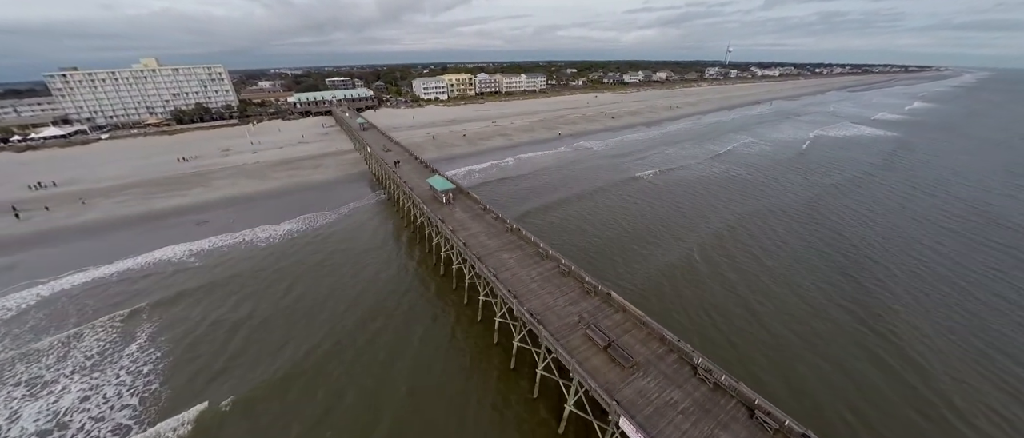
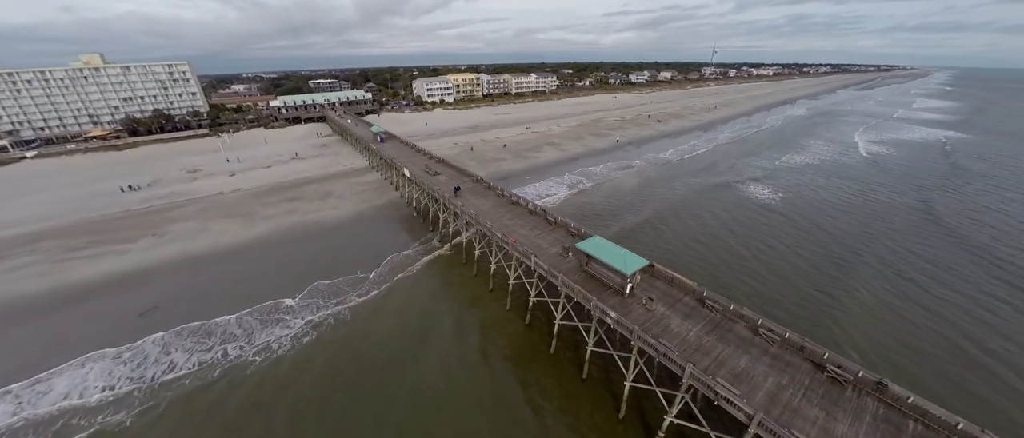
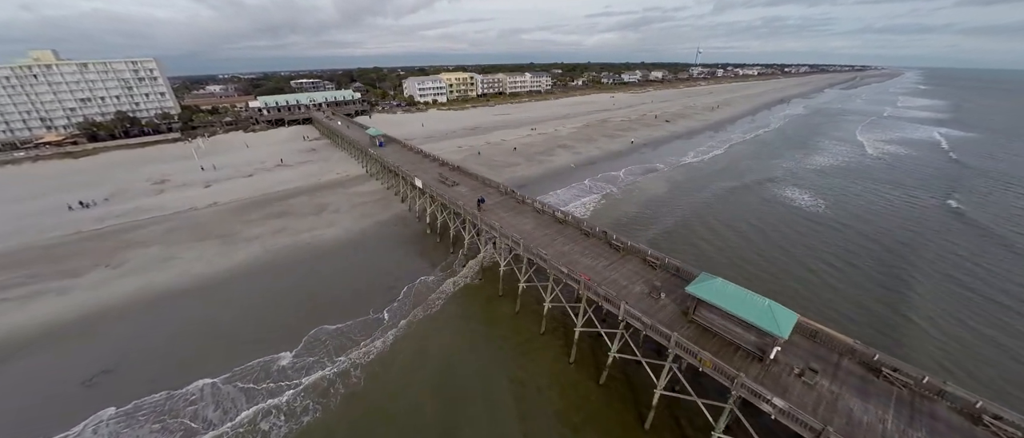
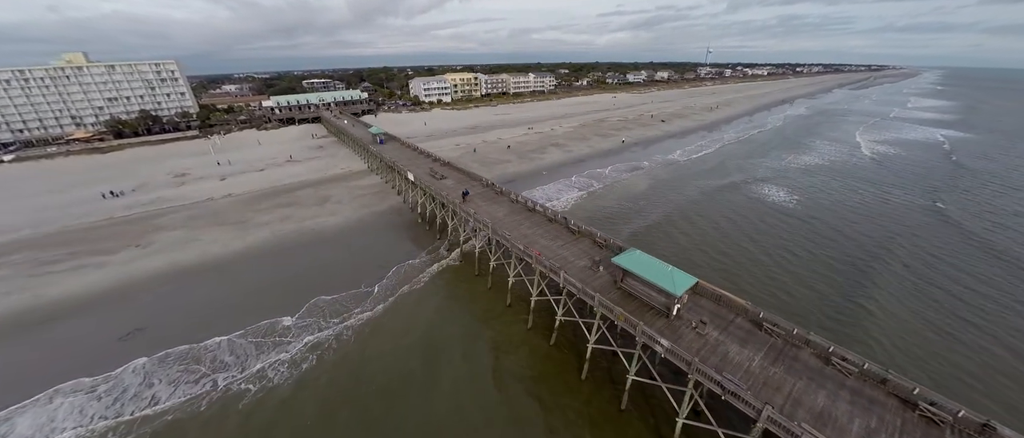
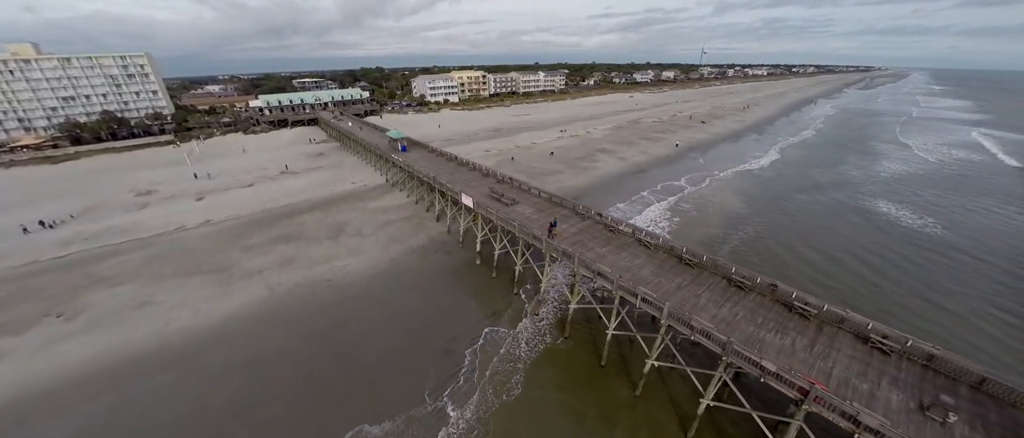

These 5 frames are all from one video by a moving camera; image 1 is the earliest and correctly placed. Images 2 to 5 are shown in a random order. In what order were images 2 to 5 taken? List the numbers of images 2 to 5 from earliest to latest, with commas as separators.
2, 4, 3, 5
